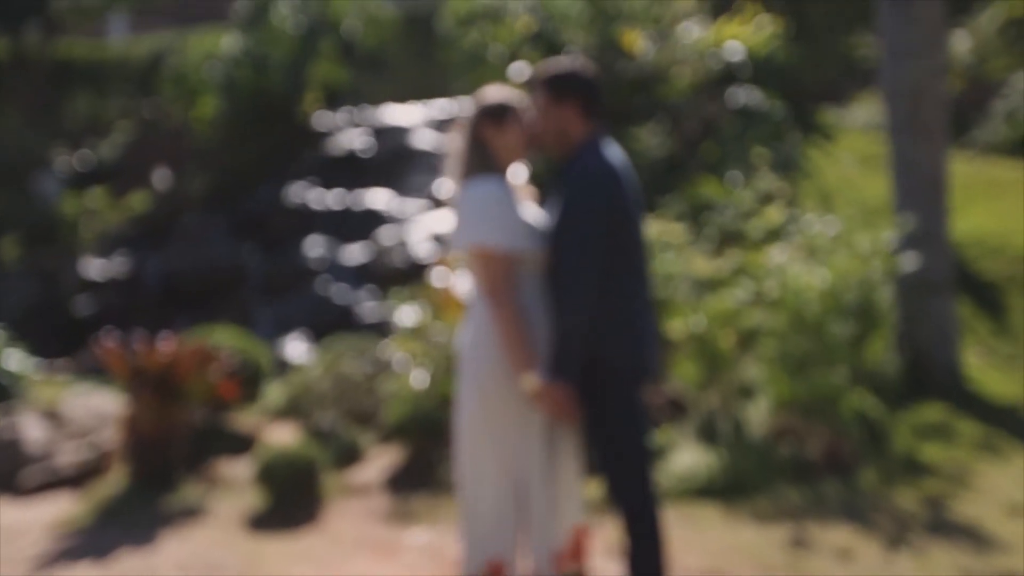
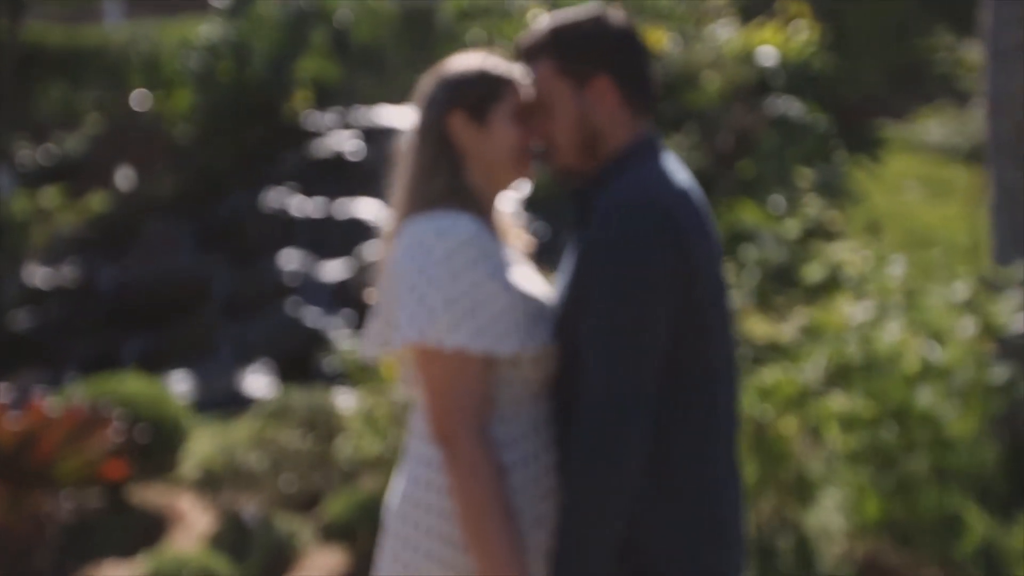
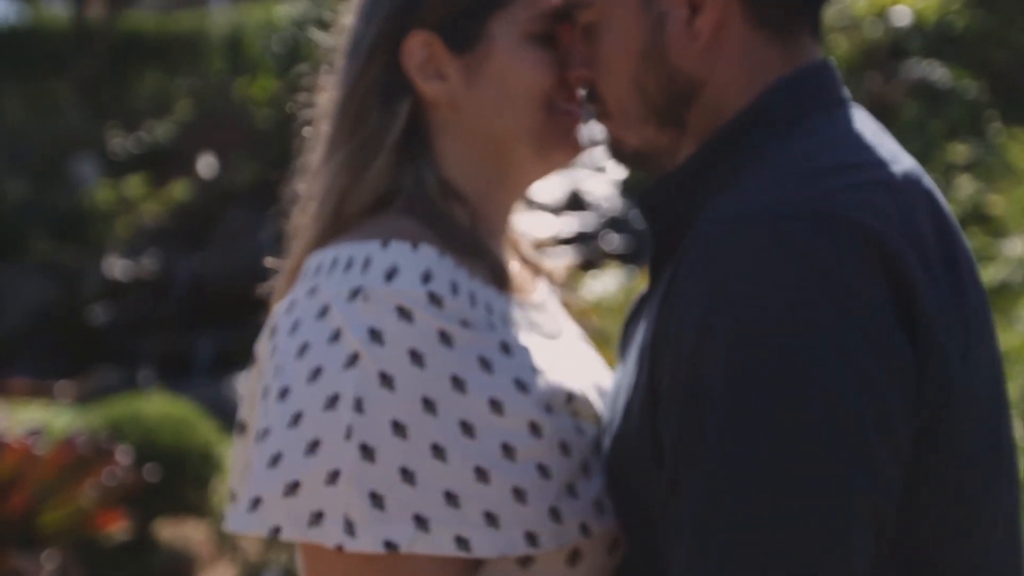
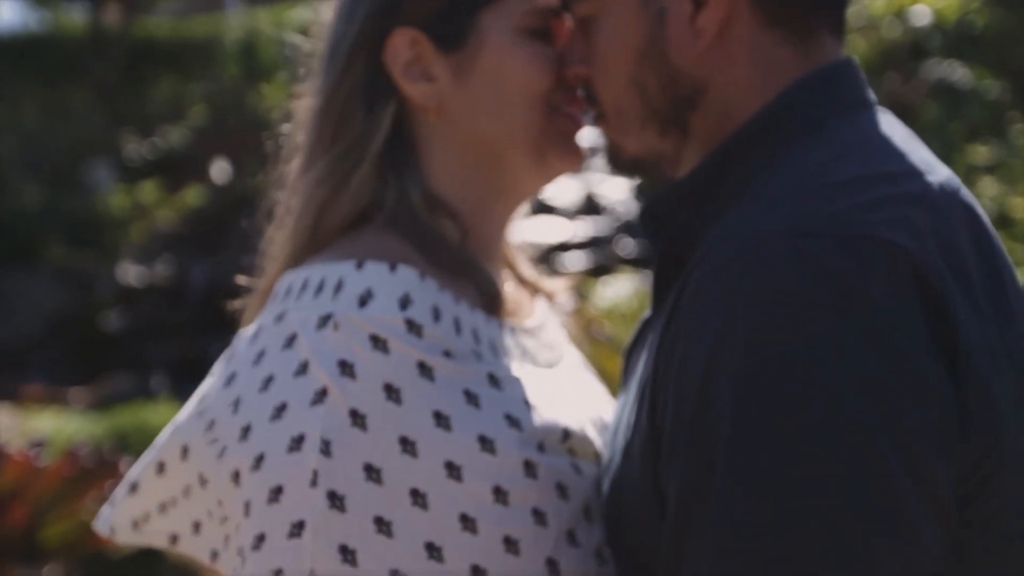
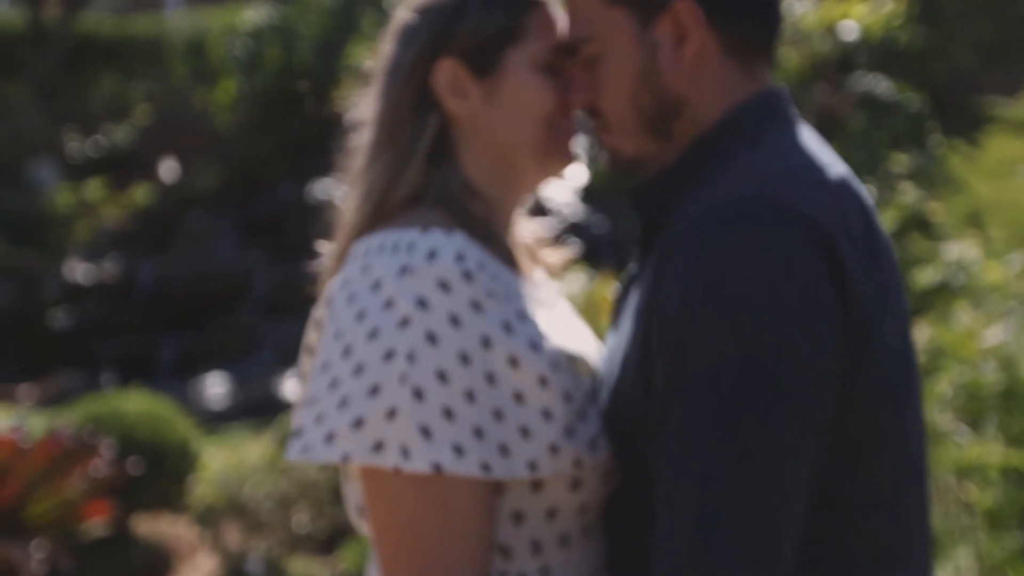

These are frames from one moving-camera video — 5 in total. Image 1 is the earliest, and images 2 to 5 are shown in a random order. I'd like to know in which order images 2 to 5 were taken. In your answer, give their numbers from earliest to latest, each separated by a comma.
2, 5, 3, 4
